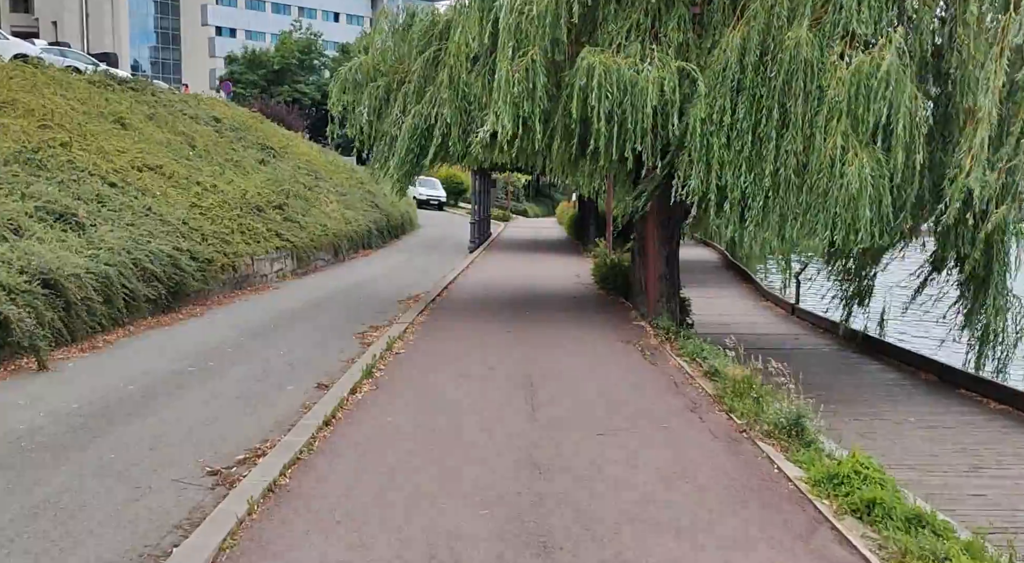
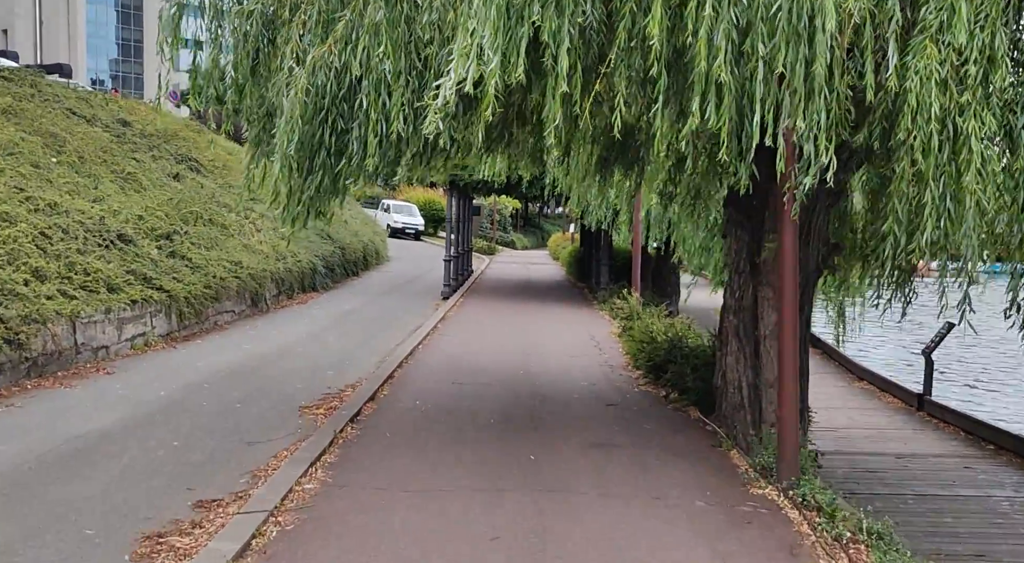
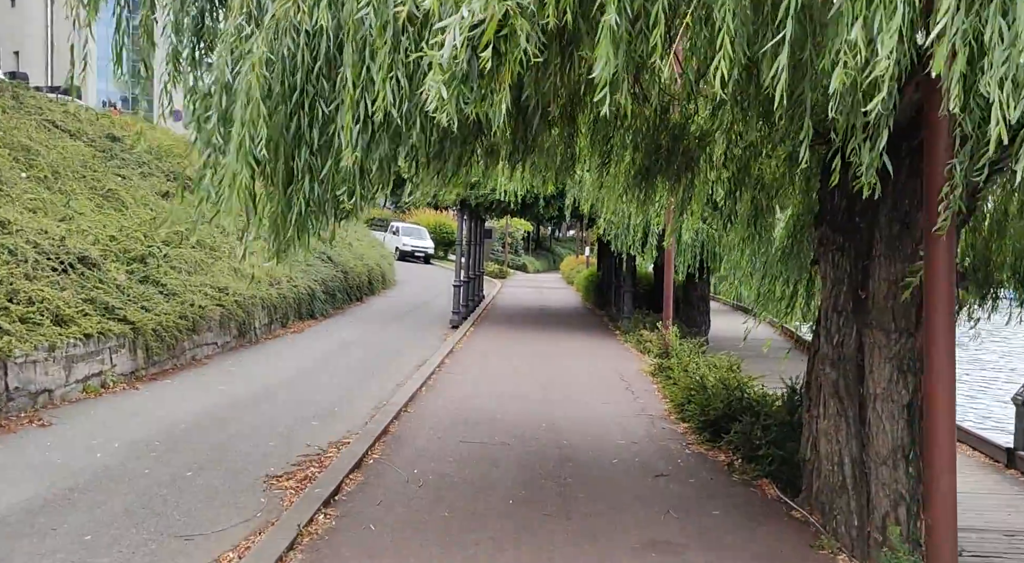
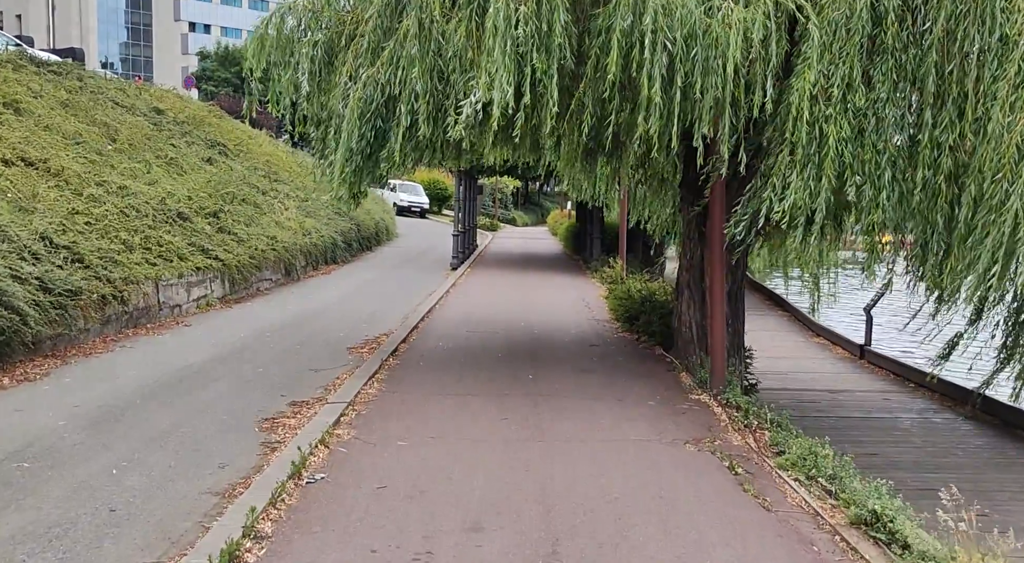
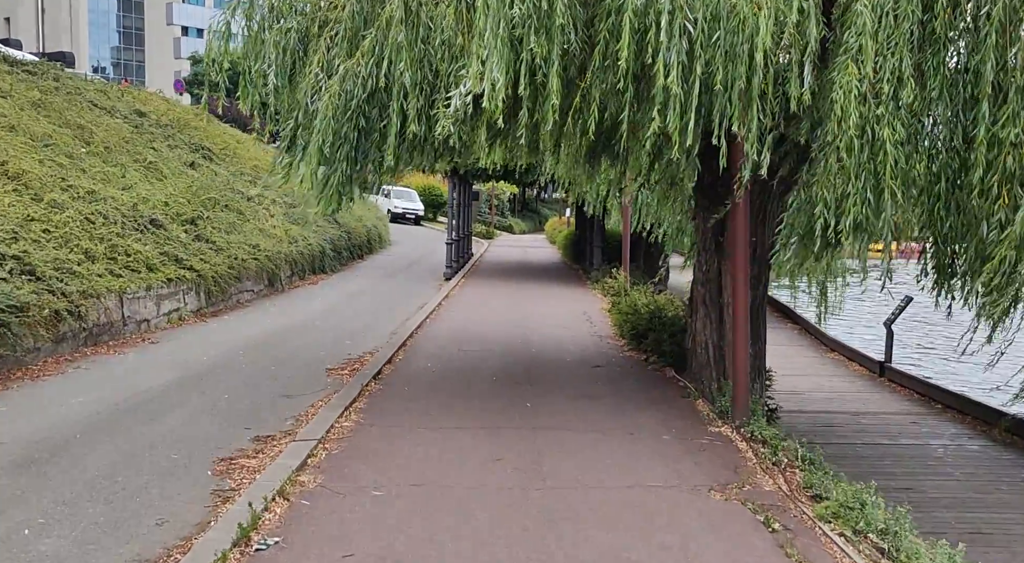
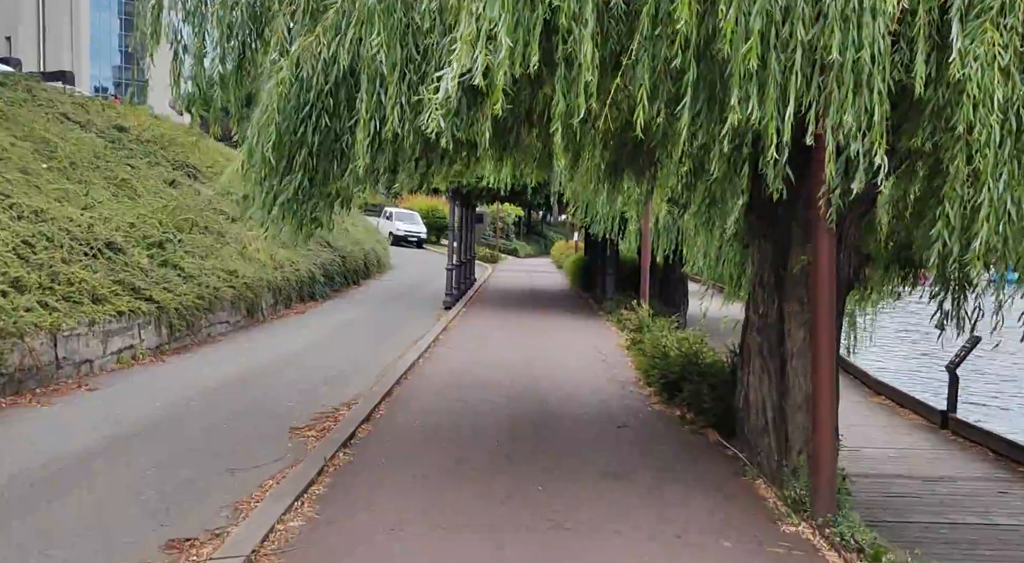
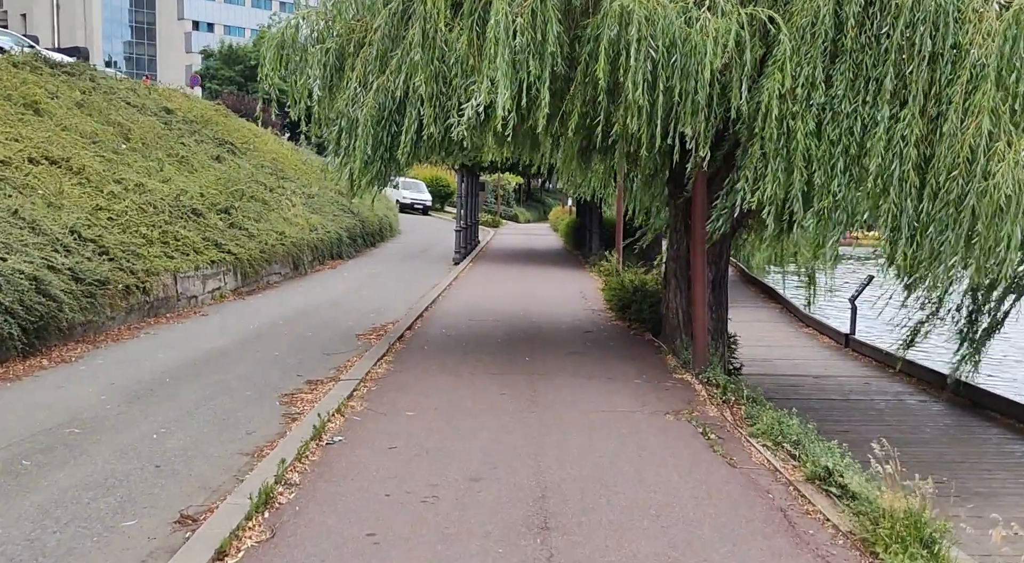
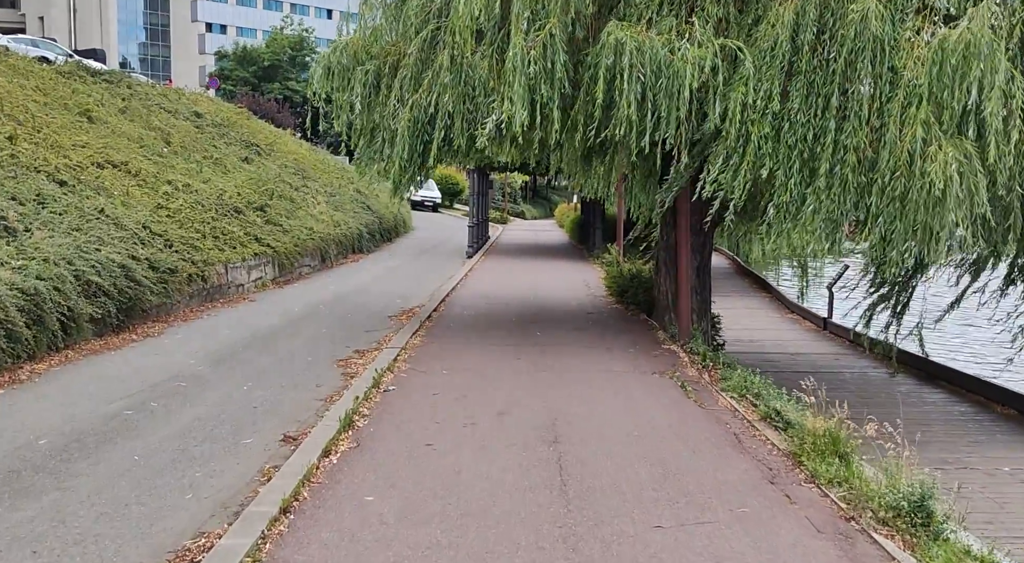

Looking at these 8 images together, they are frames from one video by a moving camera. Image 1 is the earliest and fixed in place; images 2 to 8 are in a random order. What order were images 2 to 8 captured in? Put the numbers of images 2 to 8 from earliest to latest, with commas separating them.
8, 7, 4, 5, 2, 6, 3
